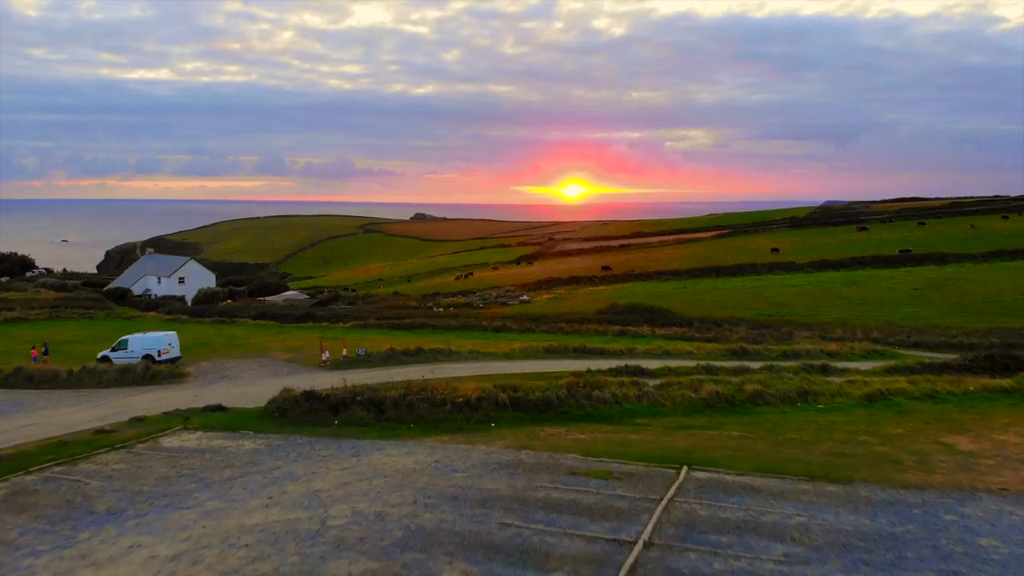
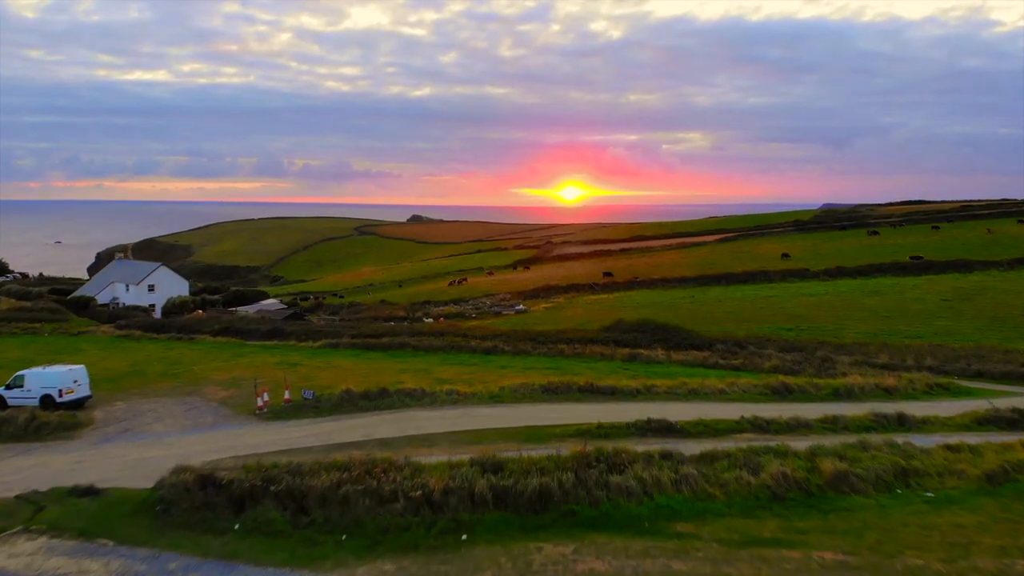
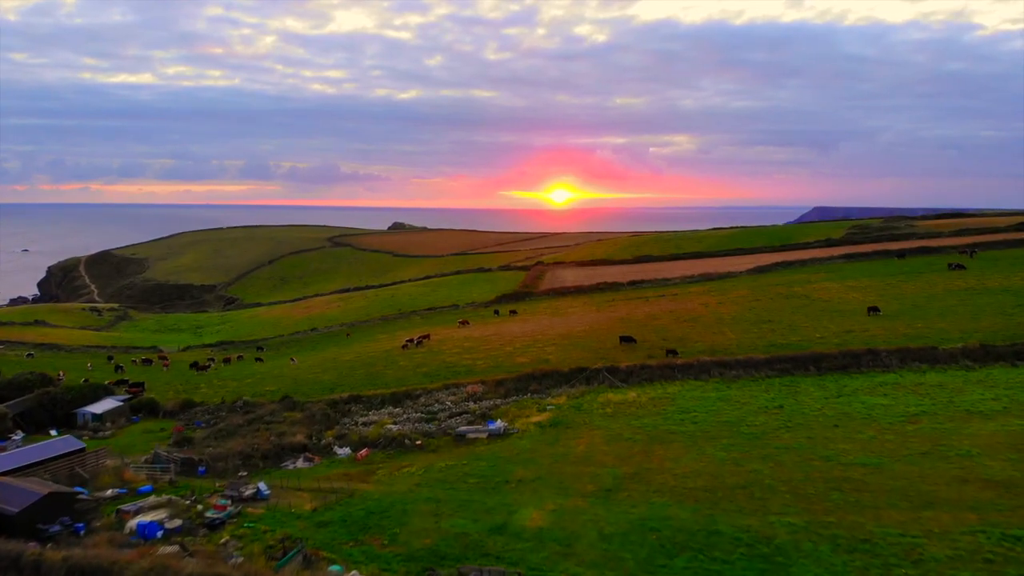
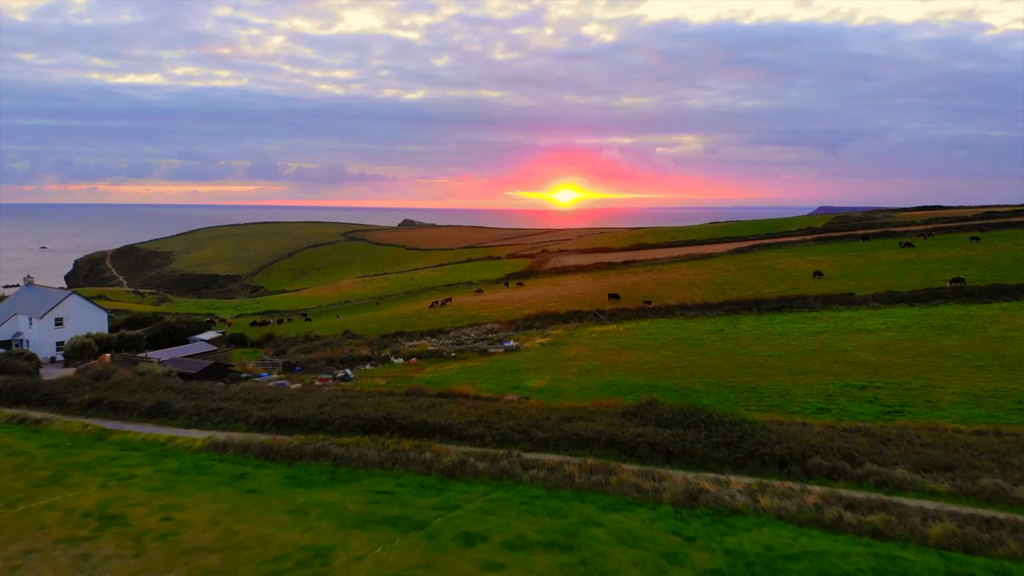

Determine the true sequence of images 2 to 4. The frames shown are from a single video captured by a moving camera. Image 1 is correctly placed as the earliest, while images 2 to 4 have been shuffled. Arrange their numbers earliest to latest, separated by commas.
2, 4, 3
